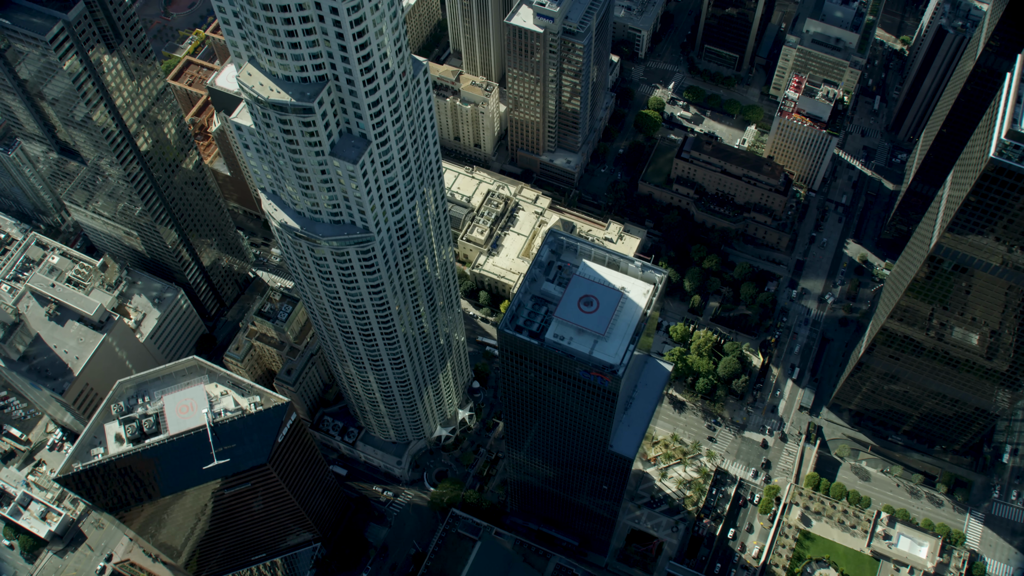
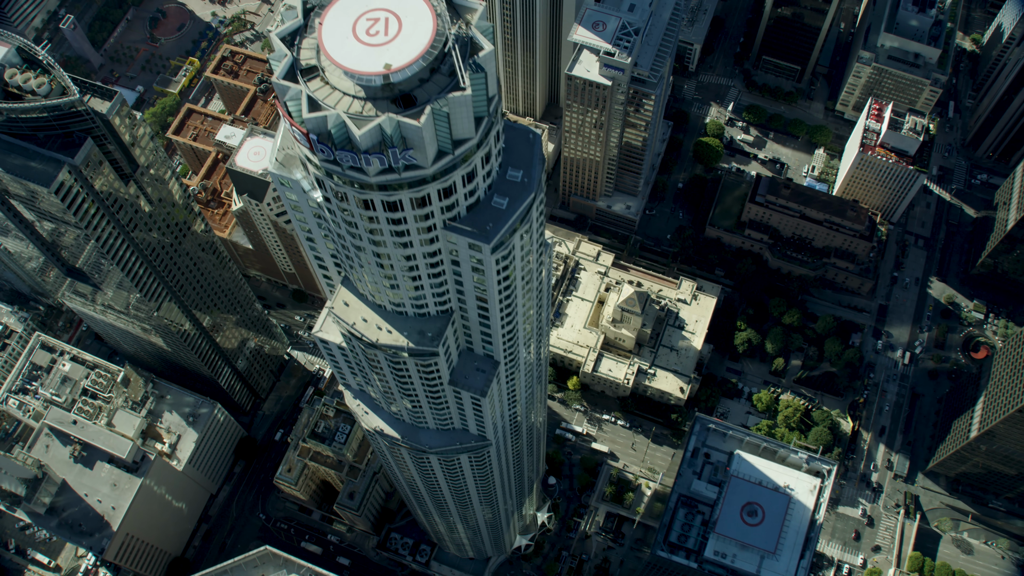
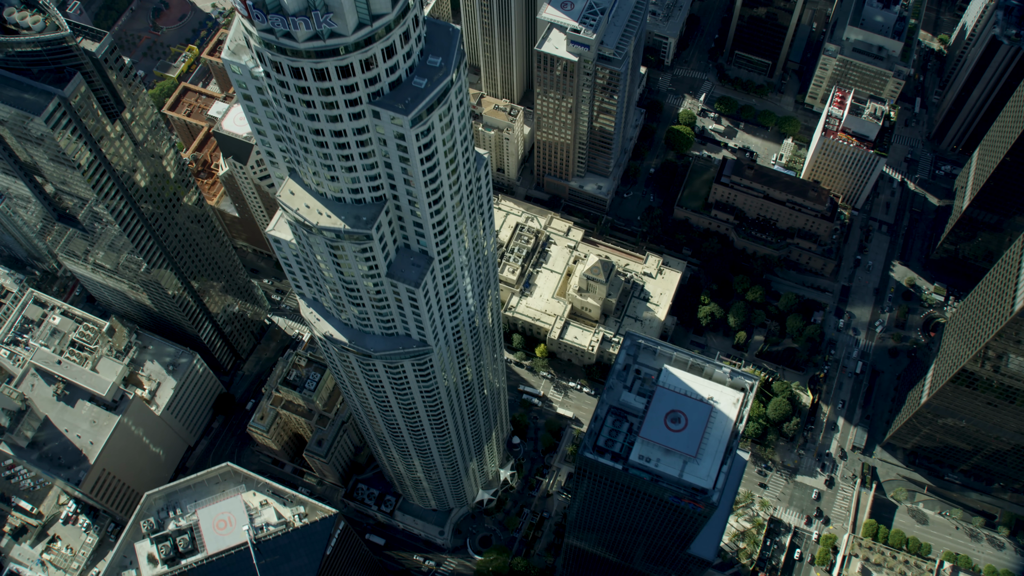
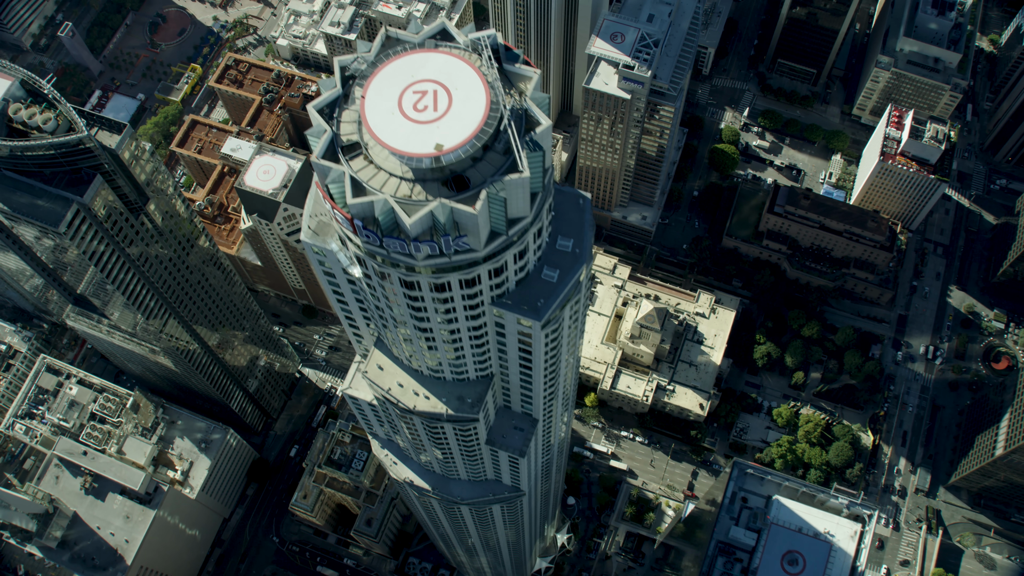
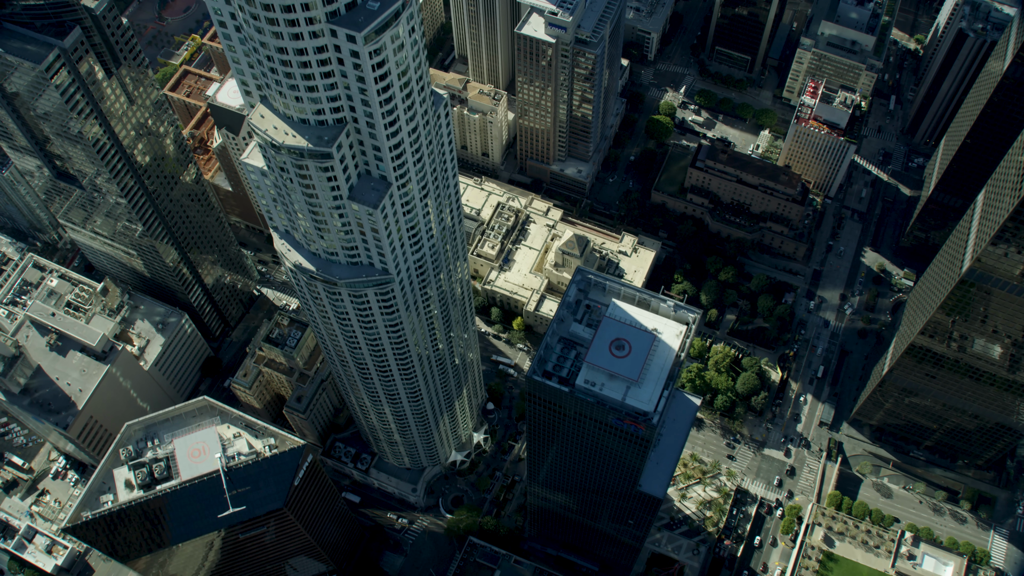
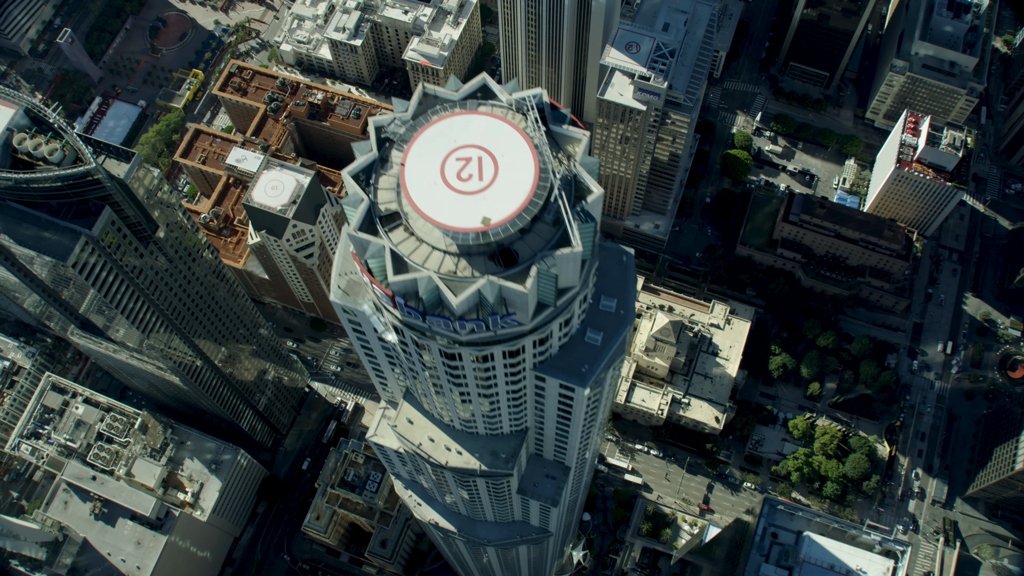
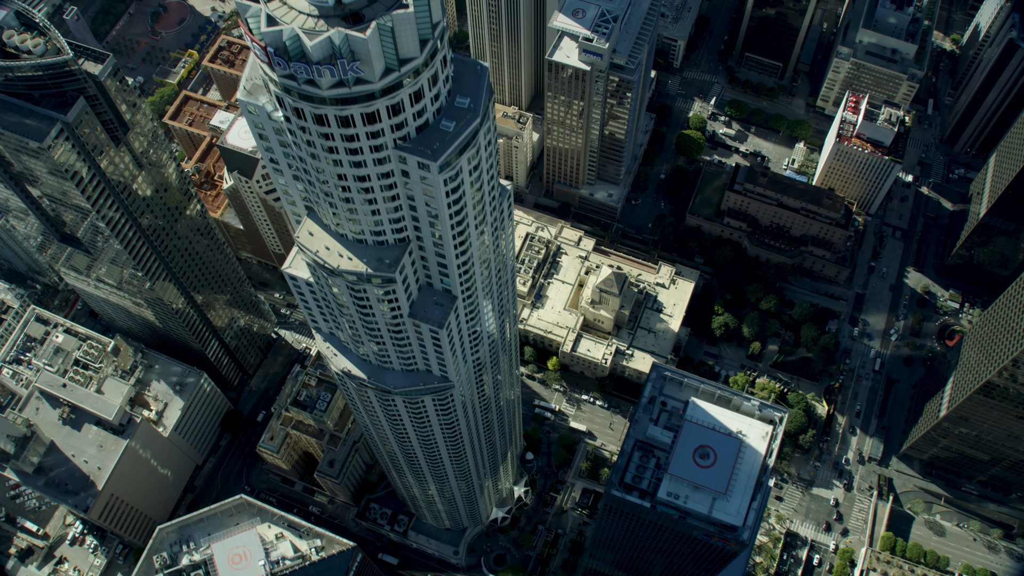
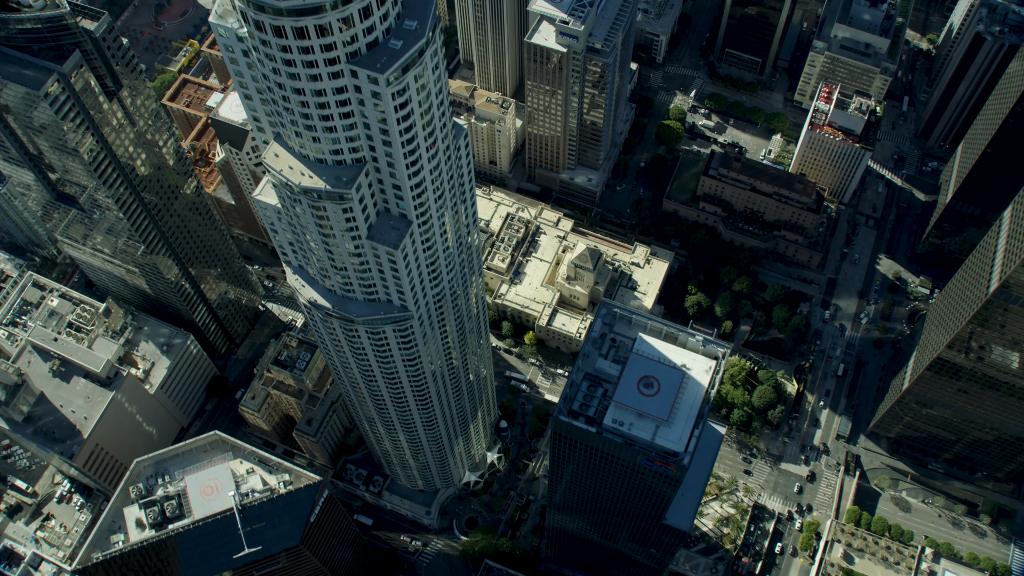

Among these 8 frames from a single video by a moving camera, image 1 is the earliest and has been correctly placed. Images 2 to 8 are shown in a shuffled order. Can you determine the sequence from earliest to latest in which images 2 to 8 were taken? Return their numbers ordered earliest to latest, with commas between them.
5, 8, 3, 7, 2, 4, 6
